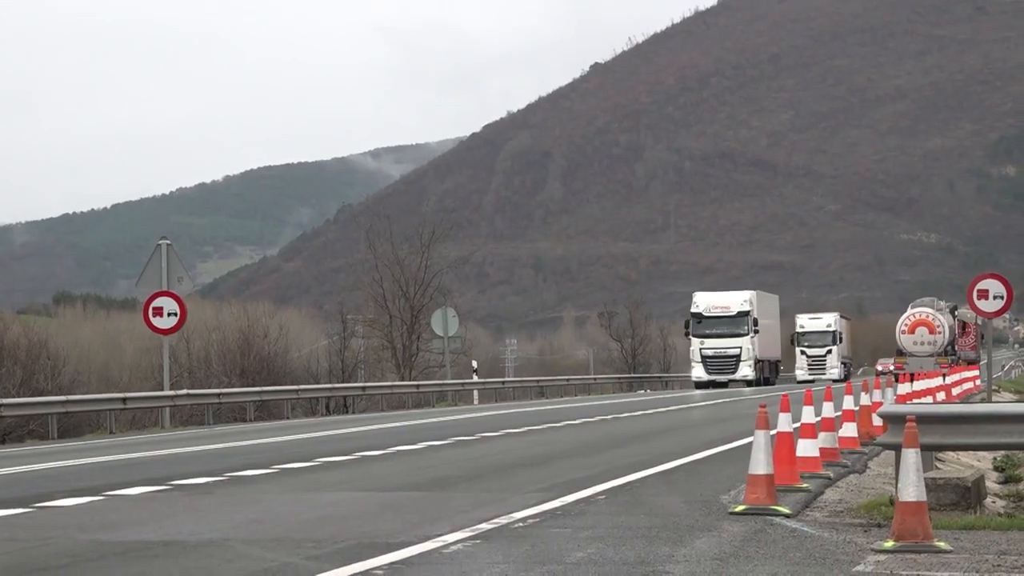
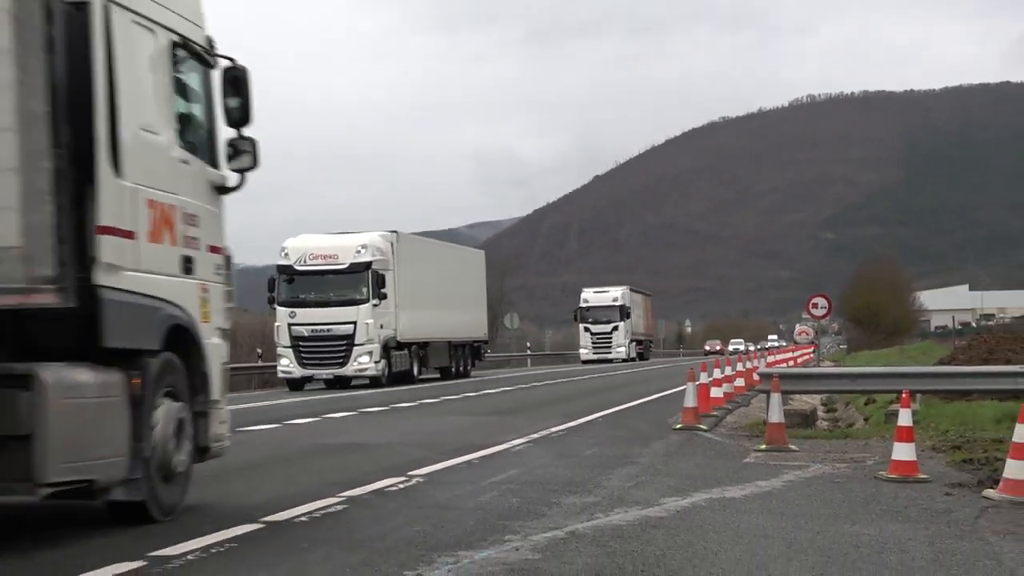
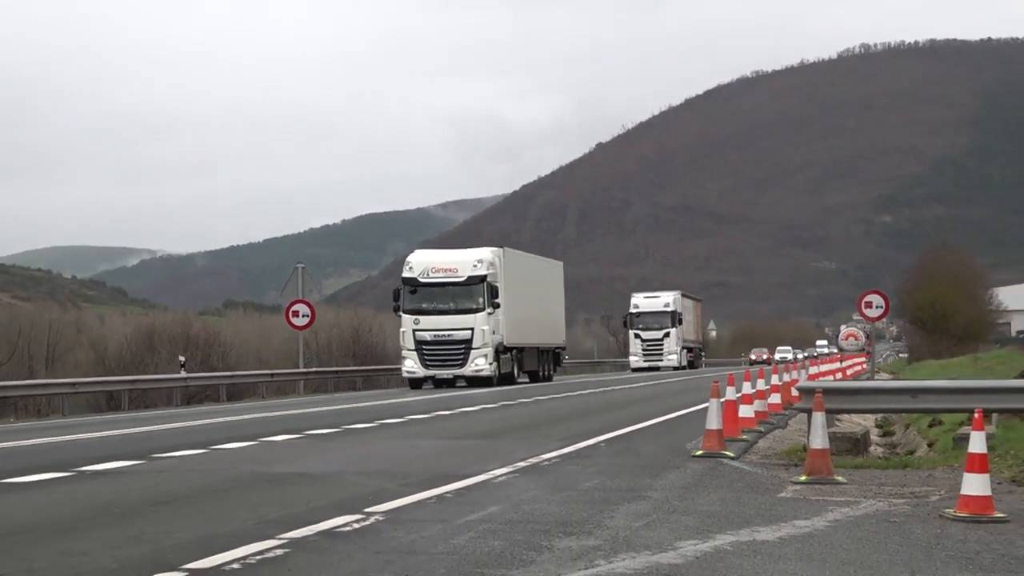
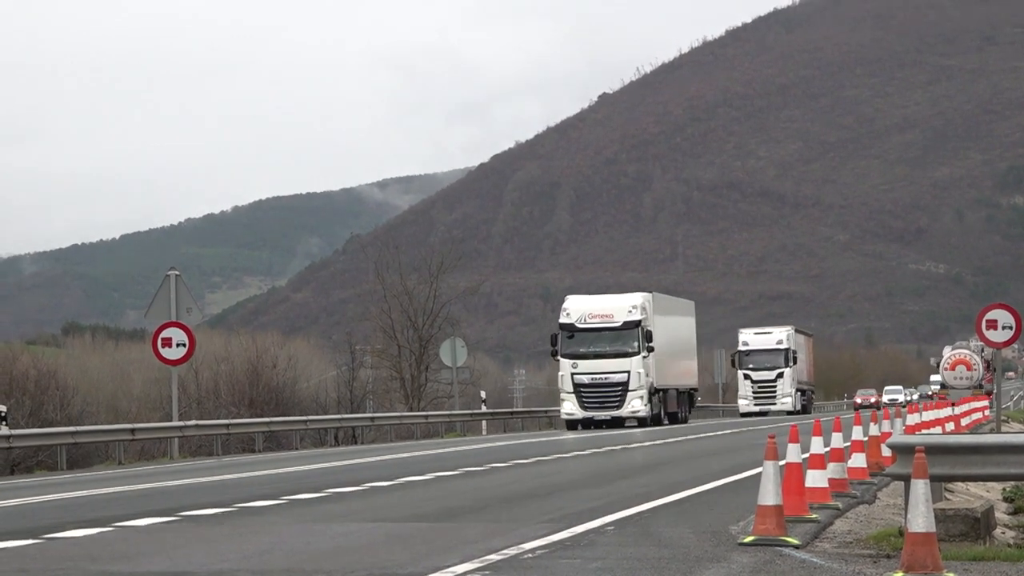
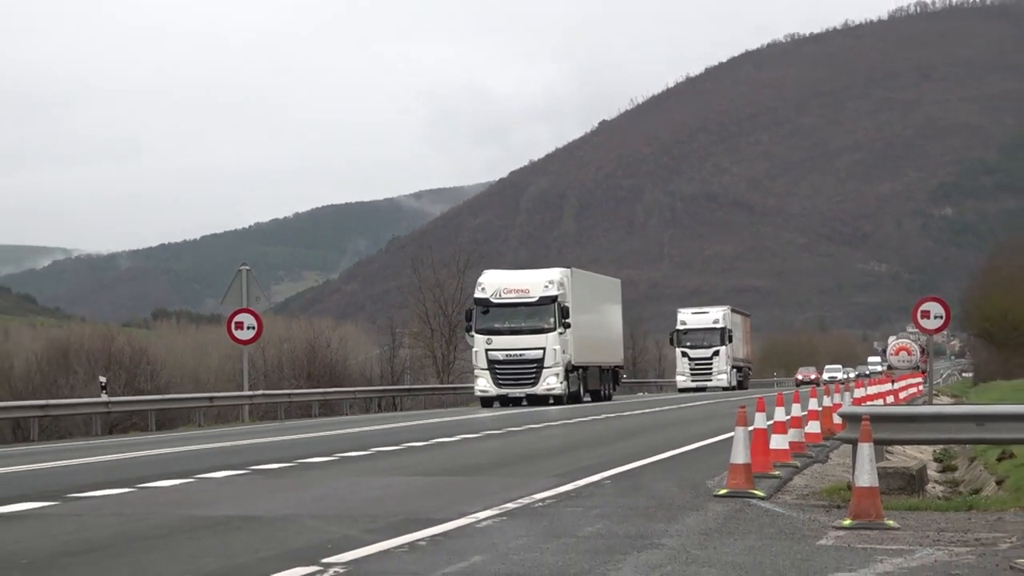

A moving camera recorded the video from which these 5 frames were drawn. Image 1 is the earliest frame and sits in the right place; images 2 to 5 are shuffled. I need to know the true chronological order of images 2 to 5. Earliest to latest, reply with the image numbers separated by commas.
4, 5, 3, 2
